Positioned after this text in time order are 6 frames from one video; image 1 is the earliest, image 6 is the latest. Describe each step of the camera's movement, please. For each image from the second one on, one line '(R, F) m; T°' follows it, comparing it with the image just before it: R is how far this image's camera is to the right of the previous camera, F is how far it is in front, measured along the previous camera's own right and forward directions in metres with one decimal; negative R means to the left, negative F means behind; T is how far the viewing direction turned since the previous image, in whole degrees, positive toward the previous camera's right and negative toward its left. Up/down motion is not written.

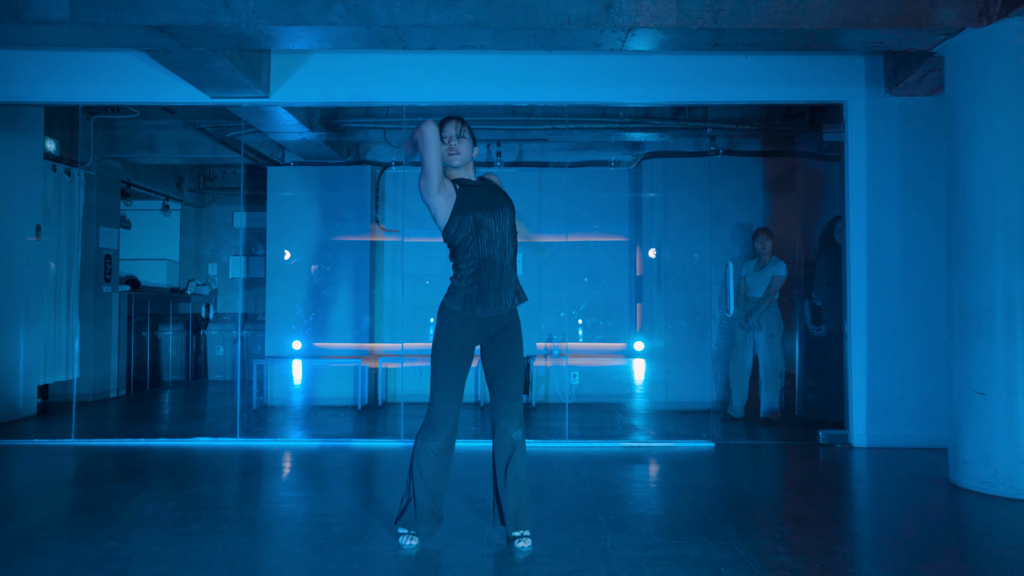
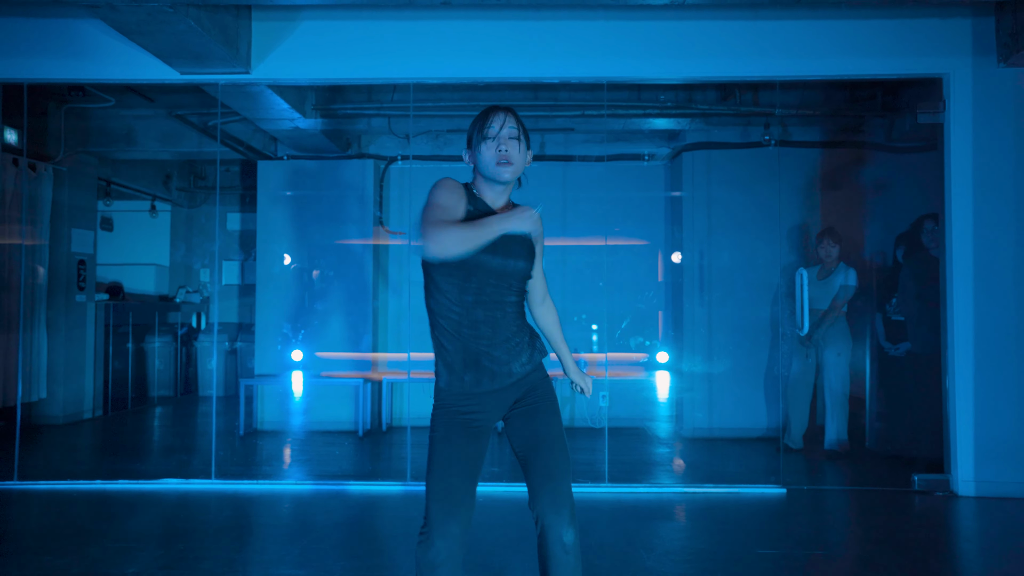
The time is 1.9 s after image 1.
(-0.1, +0.8) m; -1°
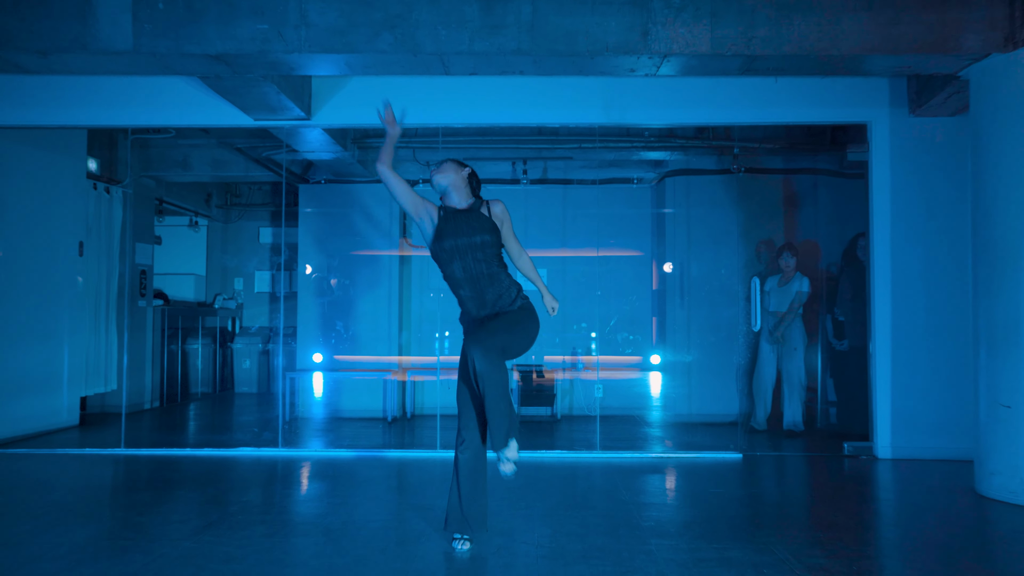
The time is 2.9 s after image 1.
(-0.1, -0.9) m; 0°
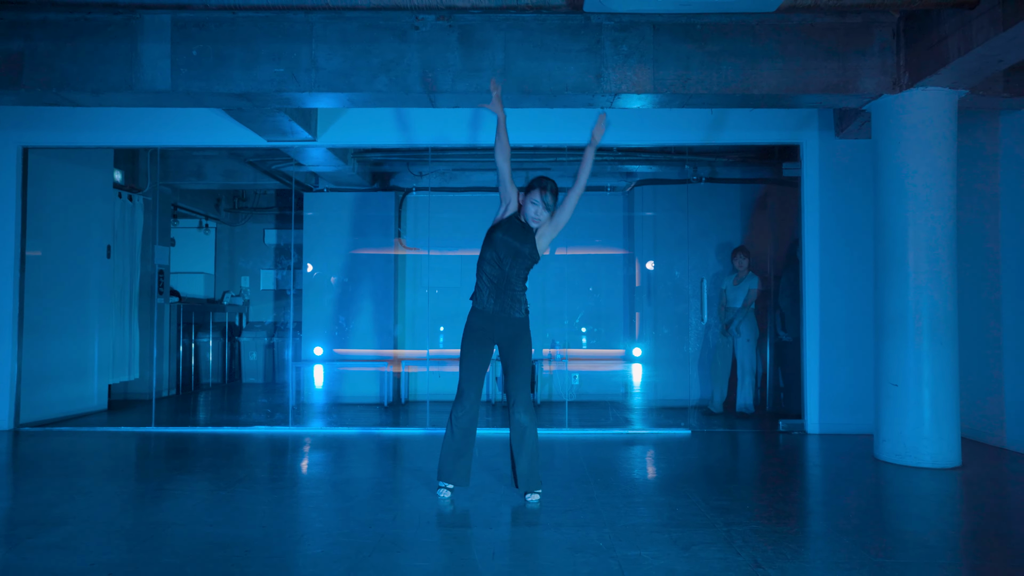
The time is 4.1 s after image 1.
(+0.1, -0.7) m; 0°
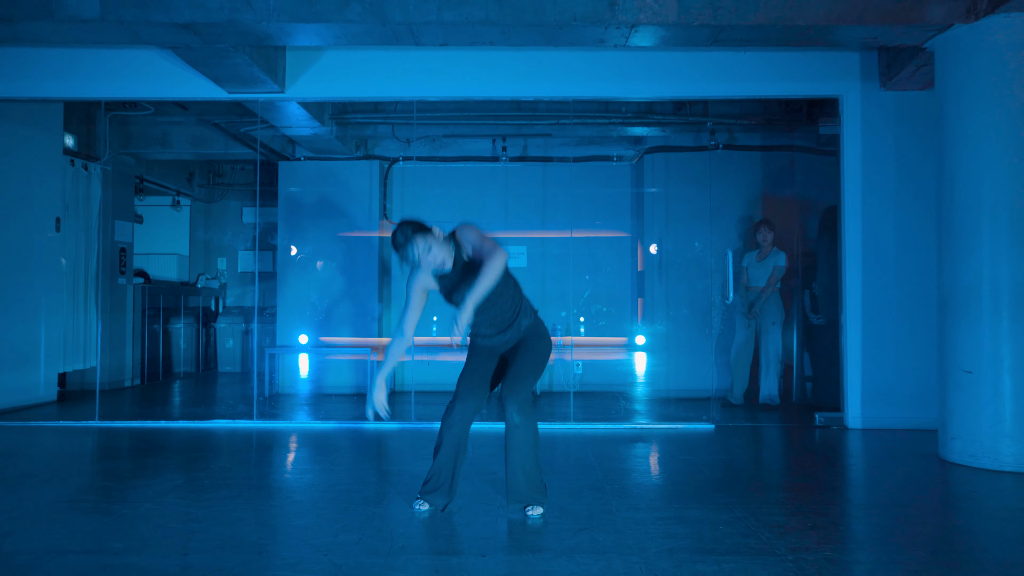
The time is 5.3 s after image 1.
(0.0, +0.7) m; 0°
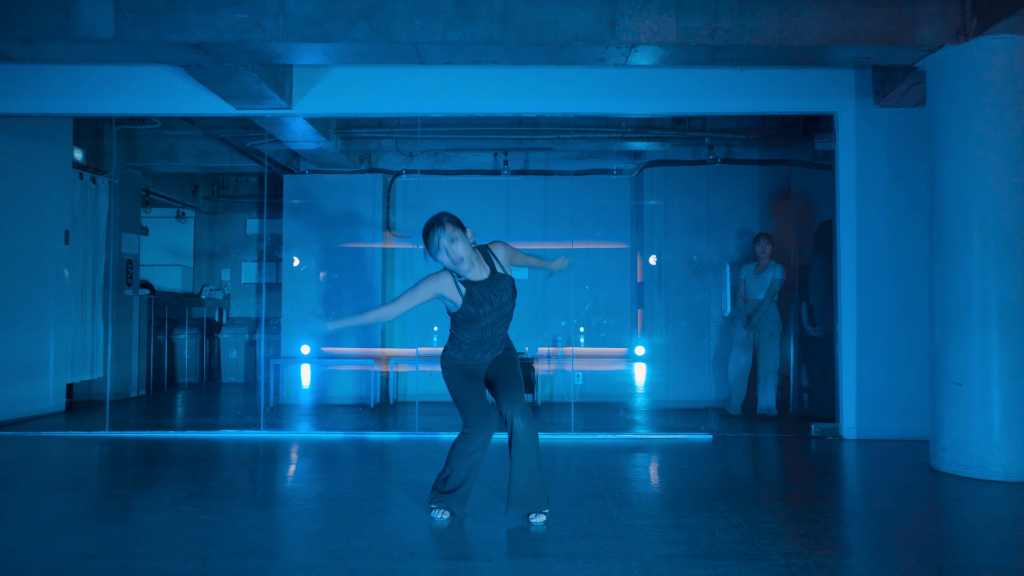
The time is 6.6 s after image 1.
(0.0, -0.1) m; 0°
